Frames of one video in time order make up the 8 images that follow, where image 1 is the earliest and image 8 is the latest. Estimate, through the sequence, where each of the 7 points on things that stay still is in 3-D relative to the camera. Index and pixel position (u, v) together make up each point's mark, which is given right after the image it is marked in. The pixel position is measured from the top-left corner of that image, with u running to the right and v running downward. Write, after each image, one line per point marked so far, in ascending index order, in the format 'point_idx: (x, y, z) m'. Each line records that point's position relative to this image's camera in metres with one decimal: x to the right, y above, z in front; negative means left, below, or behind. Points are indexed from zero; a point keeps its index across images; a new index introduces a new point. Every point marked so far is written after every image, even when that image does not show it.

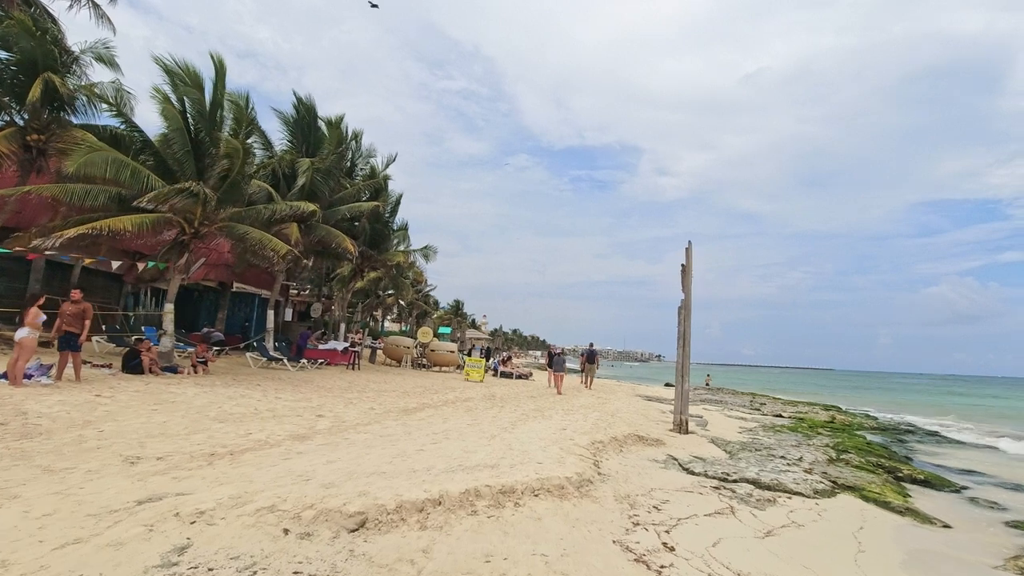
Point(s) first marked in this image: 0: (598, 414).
0: (+2.1, -3.1, +13.6) m
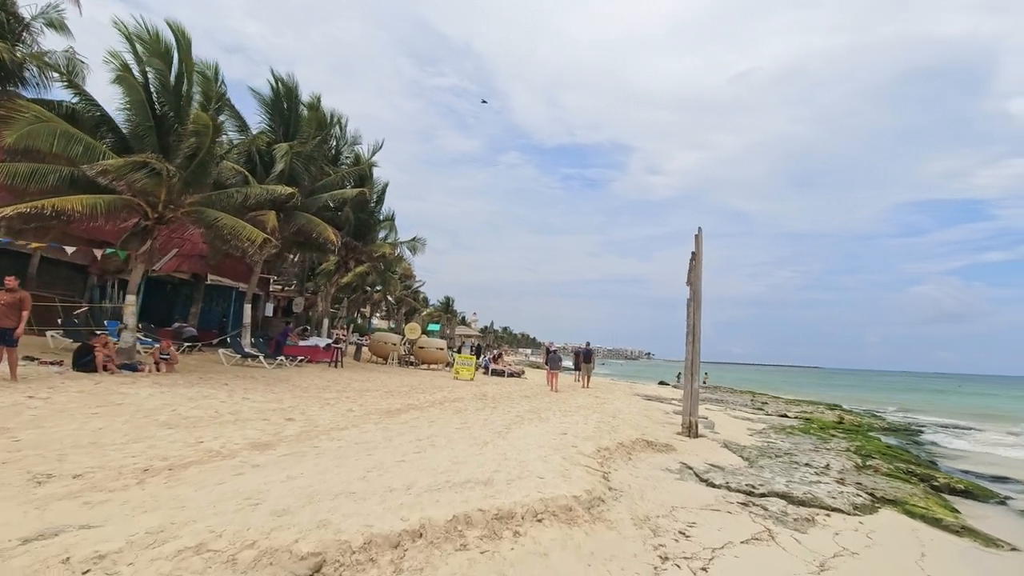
0: (+1.9, -2.9, +12.5) m
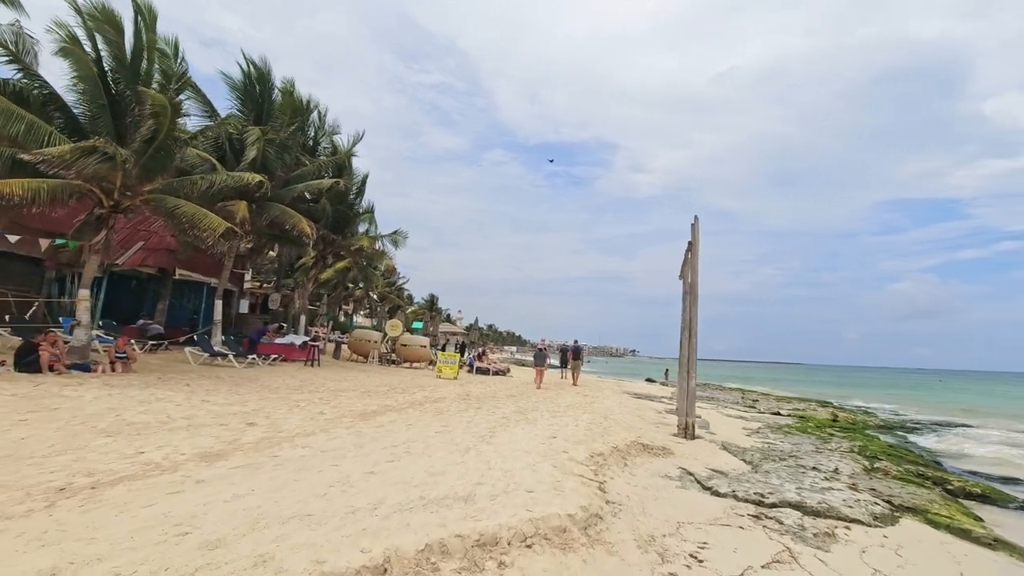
0: (+1.6, -2.7, +11.8) m
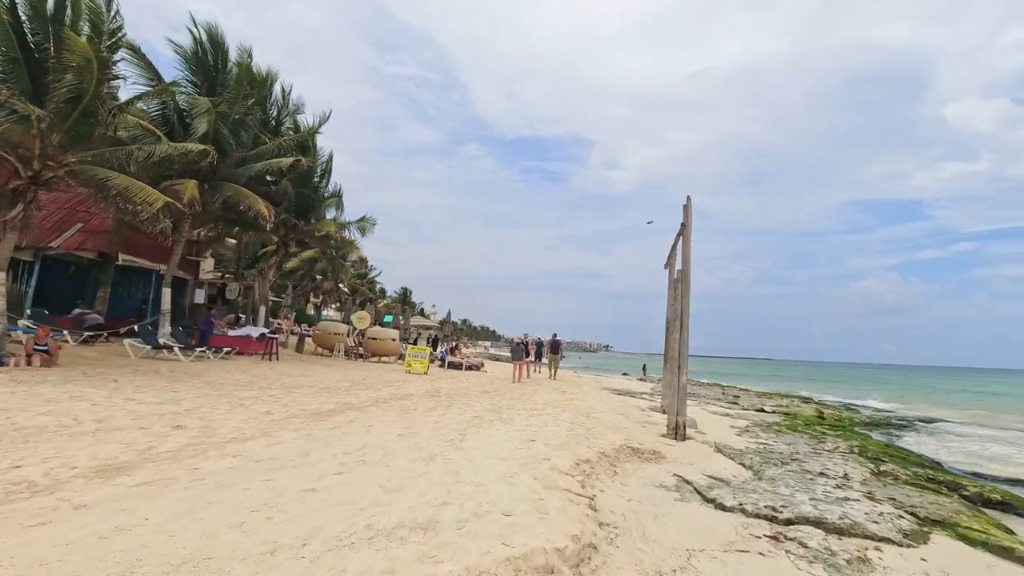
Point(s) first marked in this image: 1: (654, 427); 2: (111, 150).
0: (+1.1, -2.5, +10.8) m
1: (+2.7, -2.7, +10.6) m
2: (-8.4, +2.9, +11.8) m
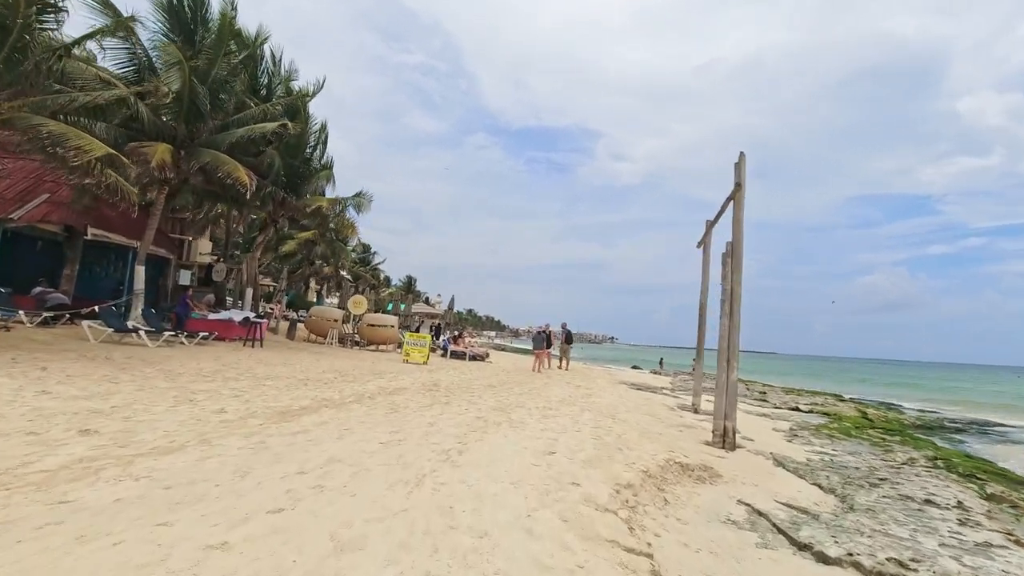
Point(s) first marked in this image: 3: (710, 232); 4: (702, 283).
0: (+1.3, -2.1, +9.0) m
1: (+2.9, -2.3, +8.9) m
2: (-8.2, +3.4, +10.0) m
3: (+4.3, +1.2, +12.1) m
4: (+4.1, +0.1, +12.1) m
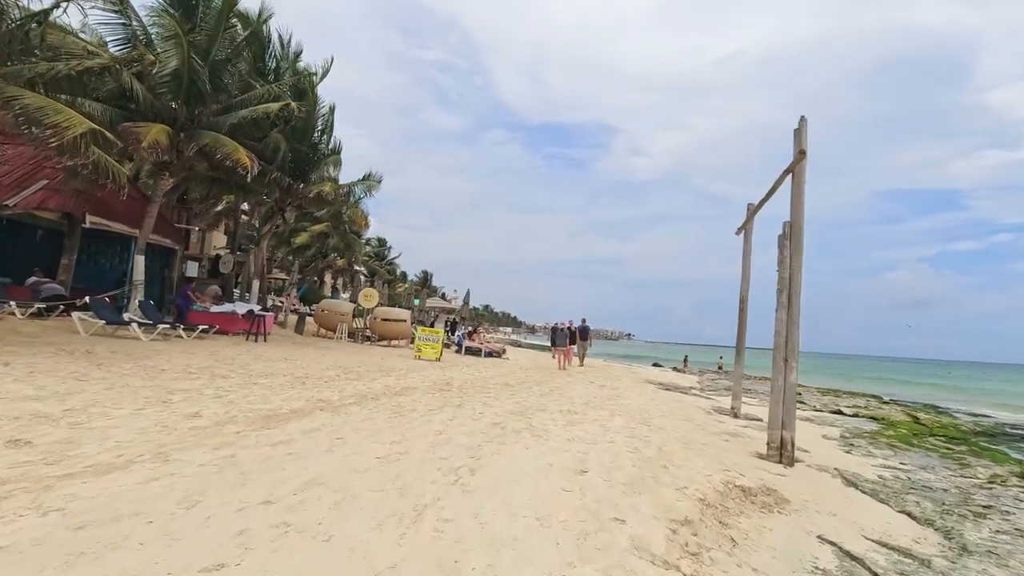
0: (+1.6, -1.9, +7.9) m
1: (+3.2, -2.1, +7.7) m
2: (-7.9, +3.6, +9.2) m
3: (+4.7, +1.4, +10.9) m
4: (+4.5, +0.3, +10.9) m
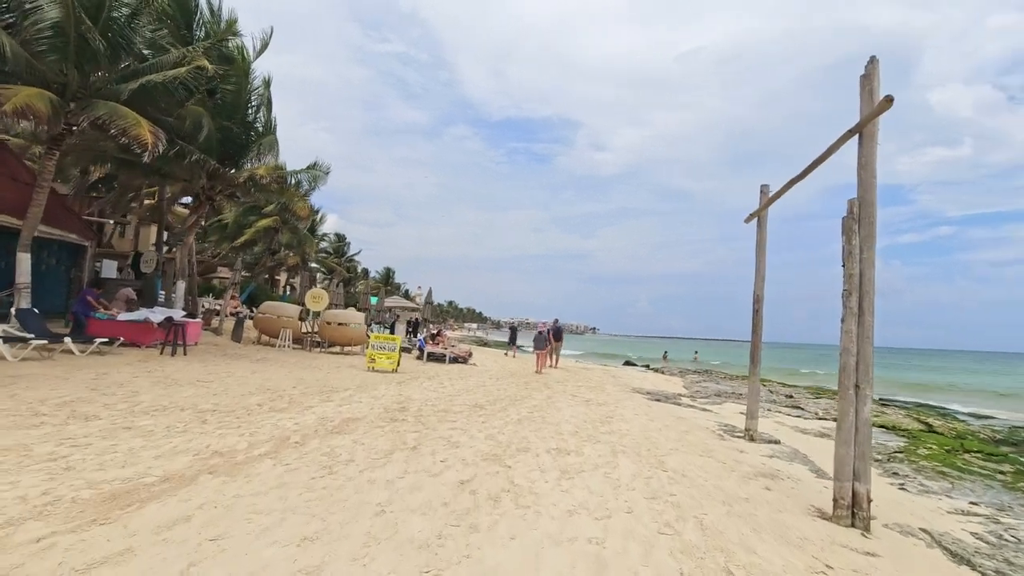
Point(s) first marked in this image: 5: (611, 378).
0: (+1.3, -1.9, +6.0) m
1: (+2.9, -2.1, +5.9) m
2: (-8.3, +3.5, +6.6) m
3: (+4.2, +1.4, +9.1) m
4: (+4.0, +0.3, +9.1) m
5: (+3.3, -2.9, +18.5) m
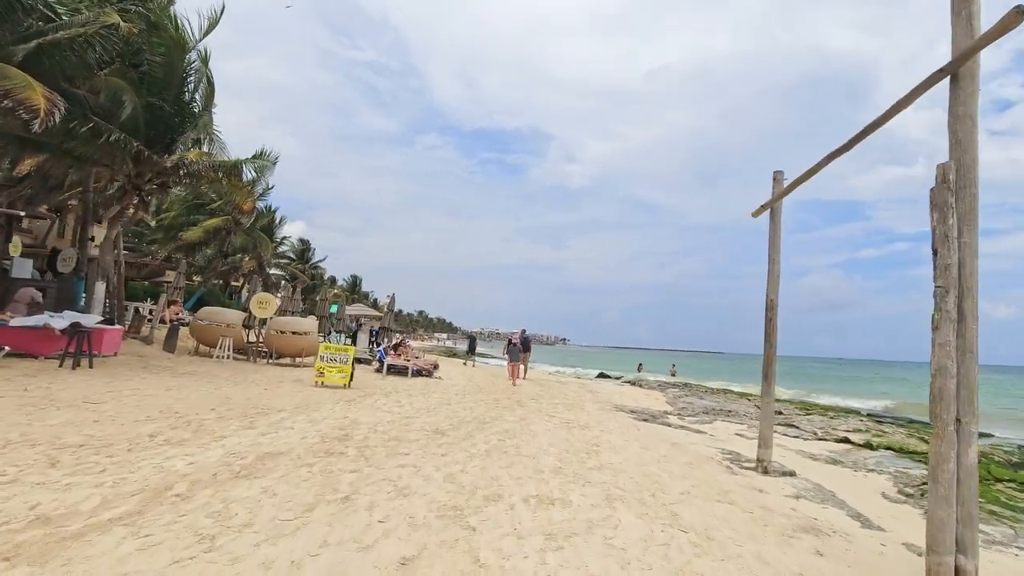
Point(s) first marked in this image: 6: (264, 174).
0: (+1.0, -1.9, +4.4) m
1: (+2.6, -2.1, +4.4) m
2: (-8.5, +3.6, +4.6) m
3: (+3.8, +1.4, +7.8) m
4: (+3.6, +0.3, +7.7) m
5: (+2.3, -3.1, +17.0) m
6: (-7.0, +3.1, +15.9) m
